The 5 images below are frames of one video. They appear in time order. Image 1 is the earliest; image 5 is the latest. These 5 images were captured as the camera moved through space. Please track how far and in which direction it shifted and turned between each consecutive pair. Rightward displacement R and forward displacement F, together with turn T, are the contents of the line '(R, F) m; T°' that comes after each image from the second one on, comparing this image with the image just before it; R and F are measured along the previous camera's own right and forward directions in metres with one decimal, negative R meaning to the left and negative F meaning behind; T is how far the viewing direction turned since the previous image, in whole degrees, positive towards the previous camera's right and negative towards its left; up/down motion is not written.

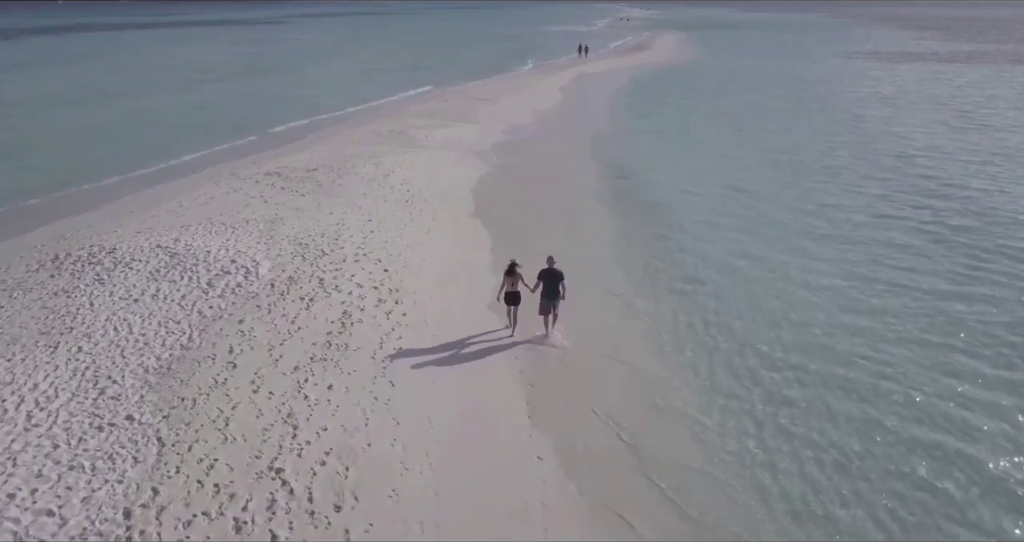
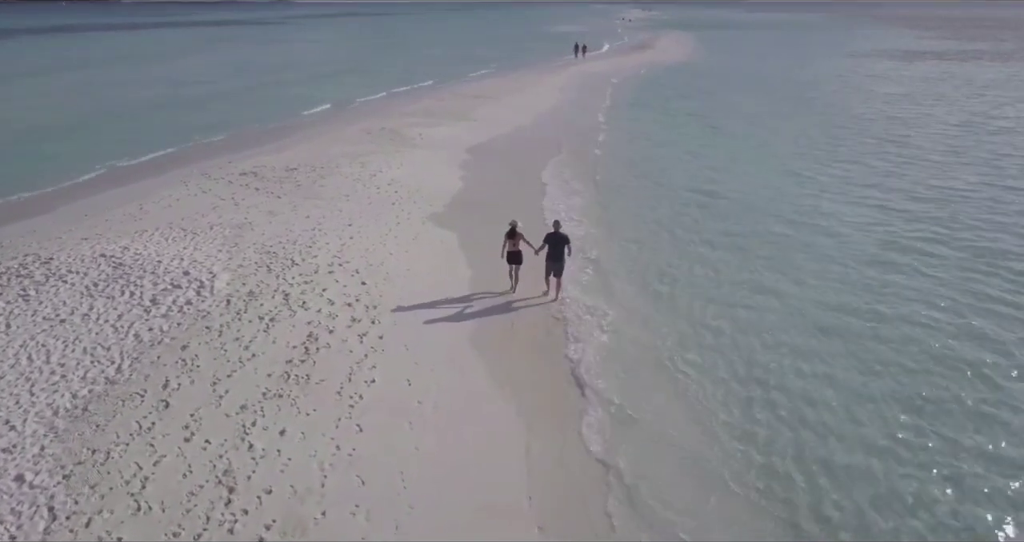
(+0.1, +1.6) m; 0°
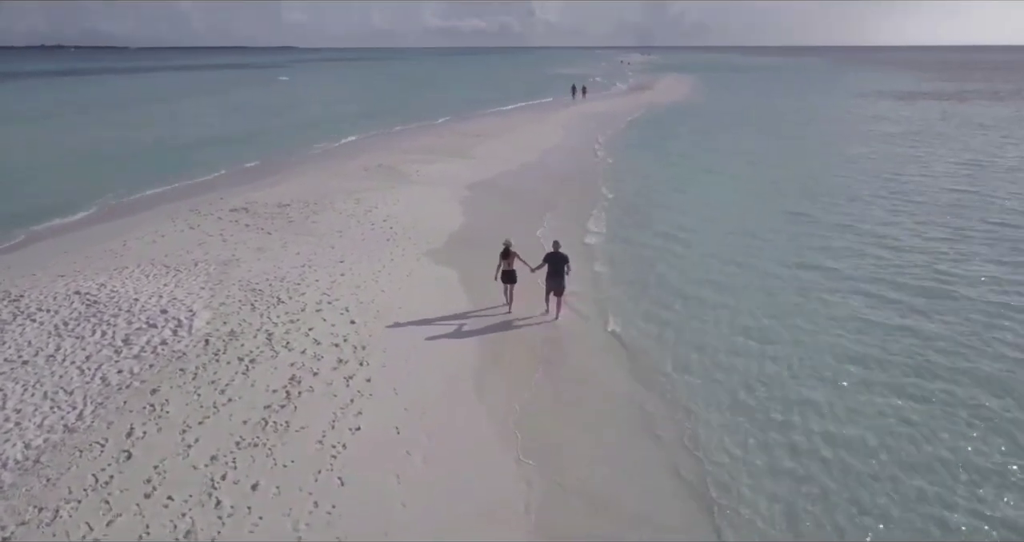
(0.0, +0.6) m; 0°
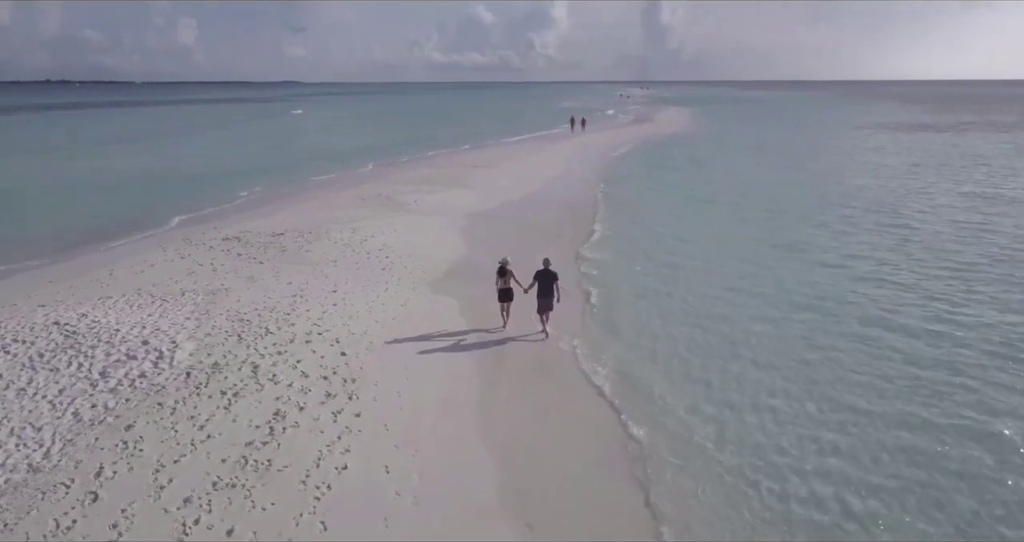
(0.0, +0.4) m; 0°
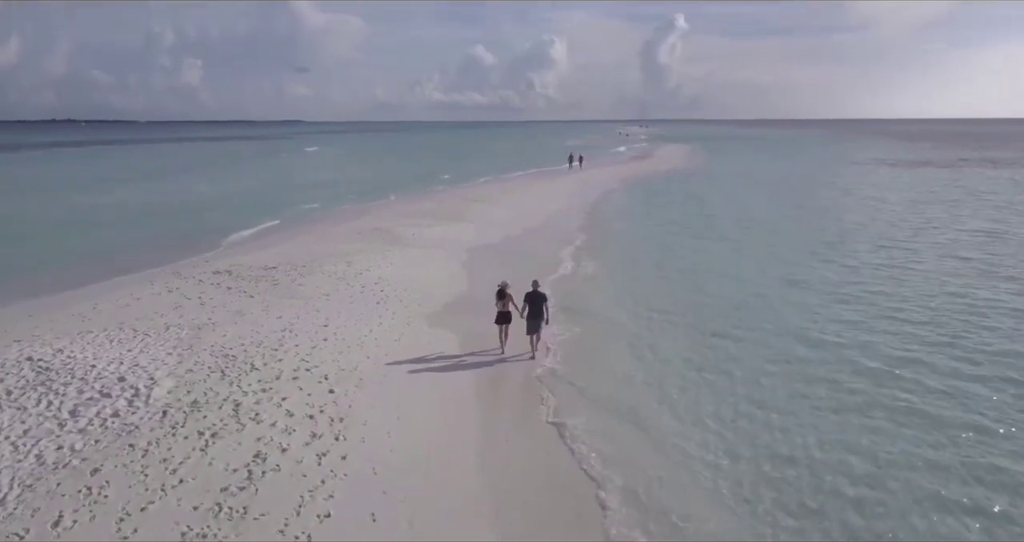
(0.0, +0.5) m; 0°
